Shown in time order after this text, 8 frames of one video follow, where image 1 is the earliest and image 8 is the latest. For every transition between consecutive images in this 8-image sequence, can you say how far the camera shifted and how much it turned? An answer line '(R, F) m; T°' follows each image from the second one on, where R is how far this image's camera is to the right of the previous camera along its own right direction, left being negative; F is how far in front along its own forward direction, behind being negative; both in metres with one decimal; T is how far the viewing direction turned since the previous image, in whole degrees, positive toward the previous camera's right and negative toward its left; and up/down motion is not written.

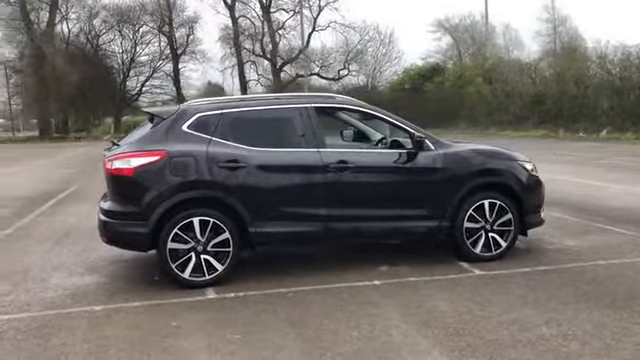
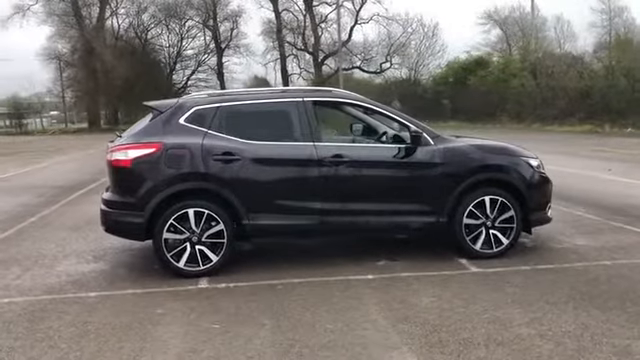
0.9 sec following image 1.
(+0.5, 0.0) m; -4°
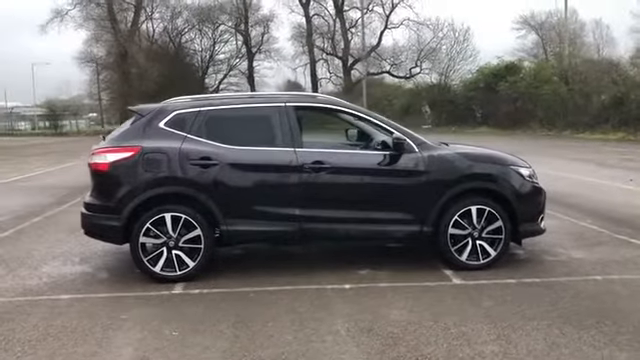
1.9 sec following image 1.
(+0.6, +0.1) m; -3°
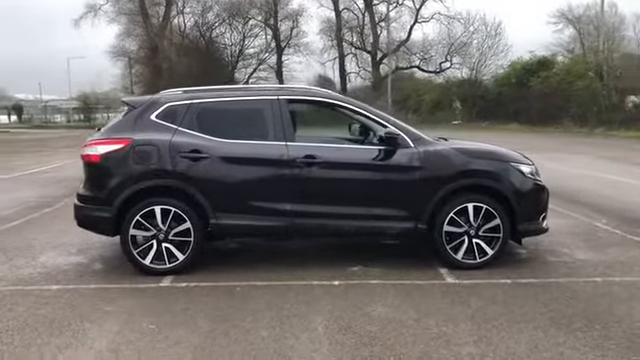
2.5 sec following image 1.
(+0.4, +0.1) m; -3°
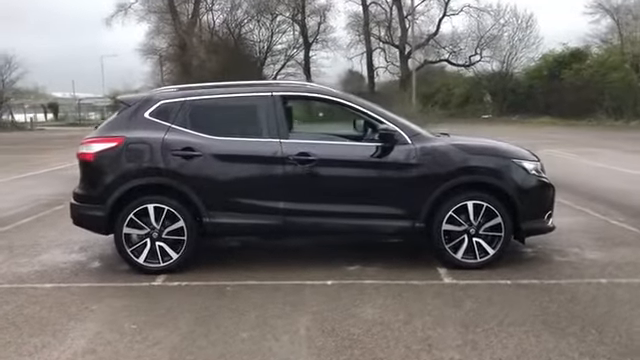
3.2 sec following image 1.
(+0.4, +0.1) m; -3°
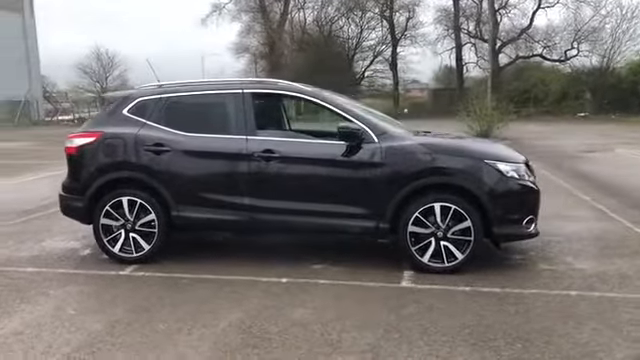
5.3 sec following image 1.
(+1.3, +0.1) m; -9°
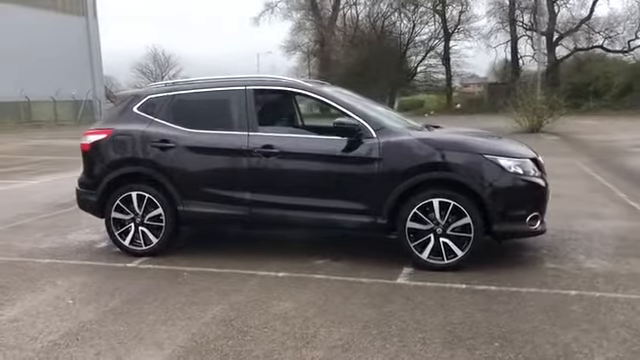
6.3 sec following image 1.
(+0.6, 0.0) m; -5°
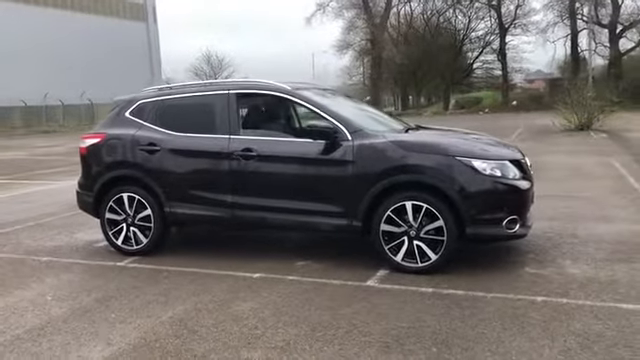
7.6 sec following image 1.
(+0.8, 0.0) m; -6°
